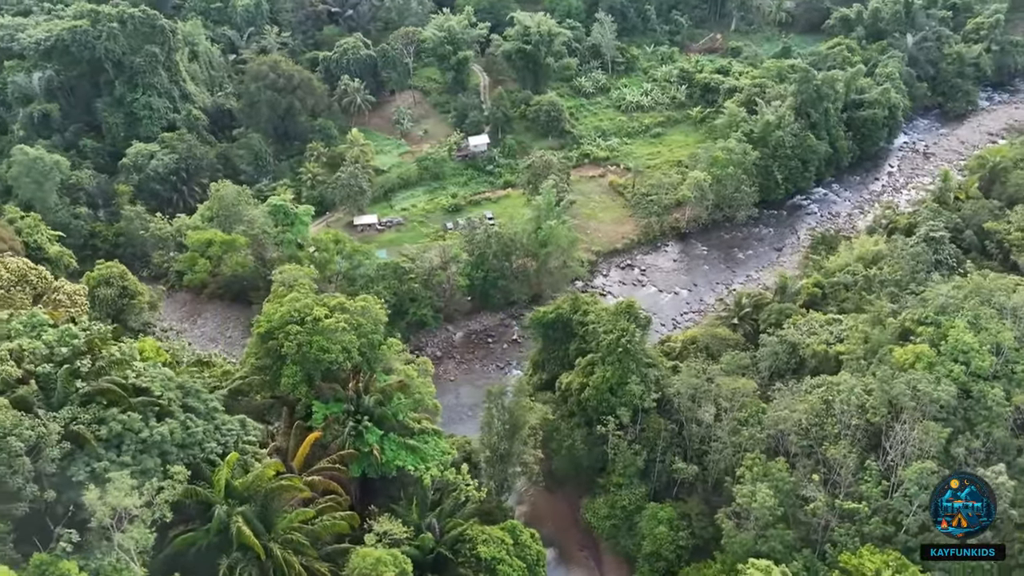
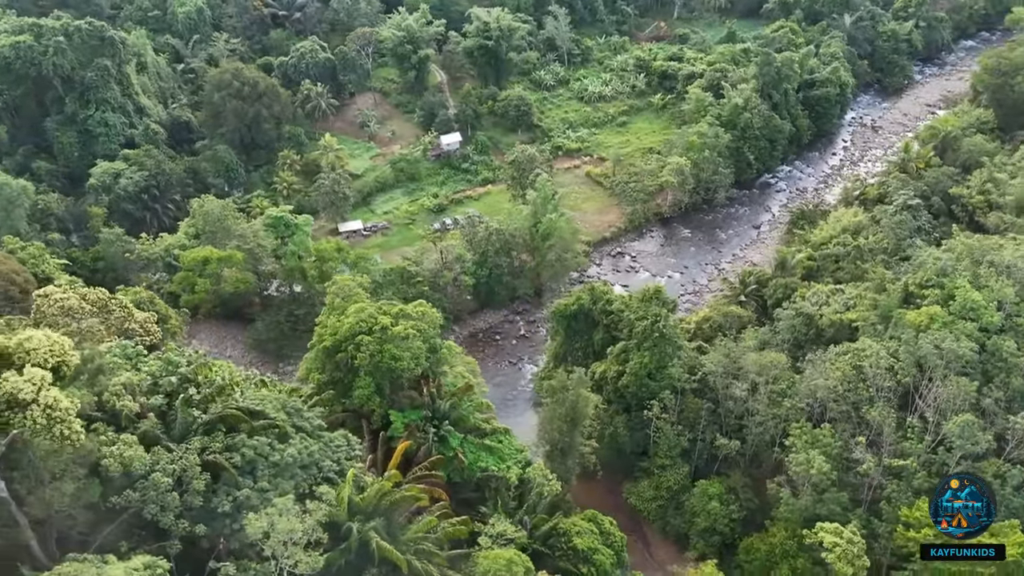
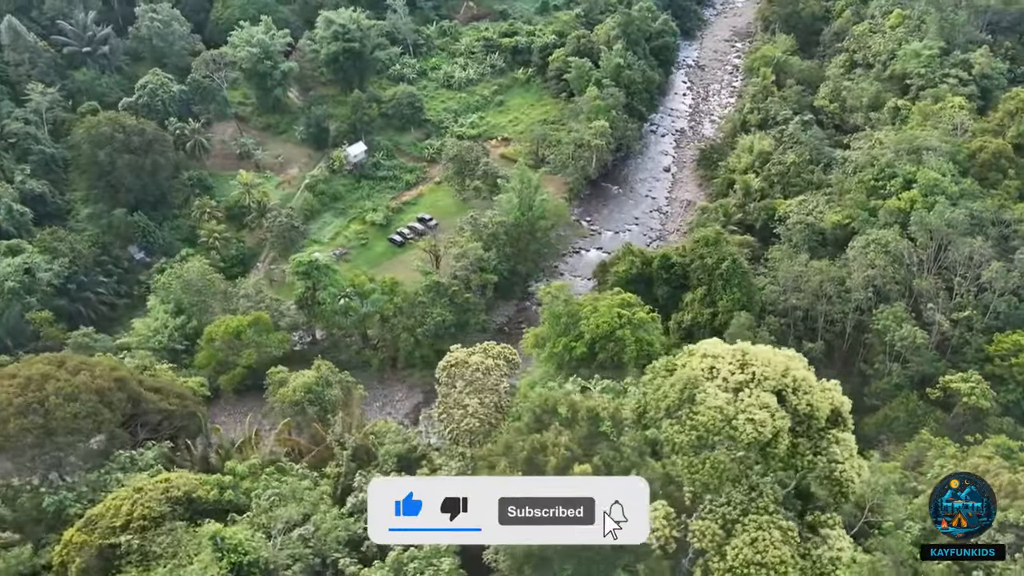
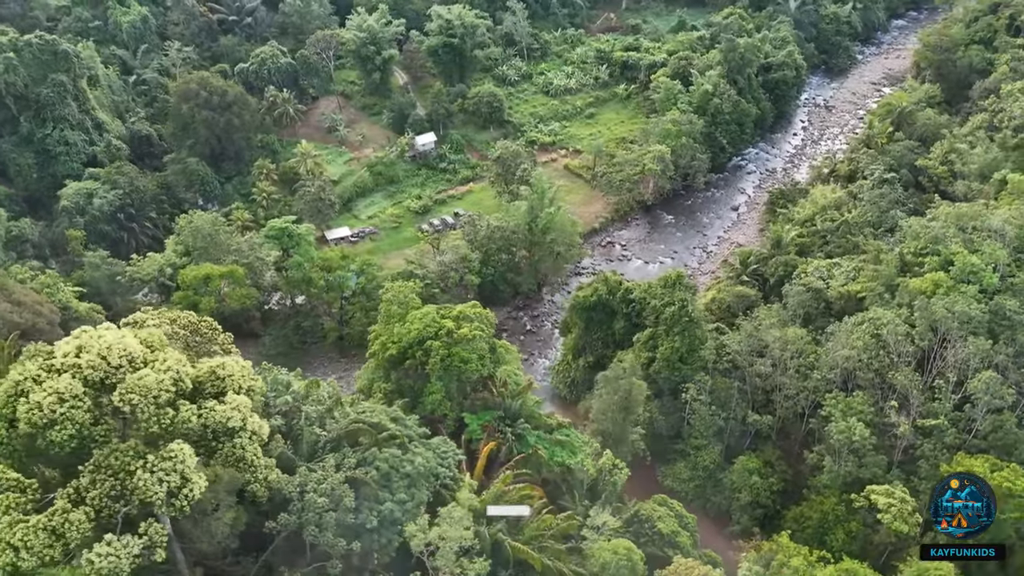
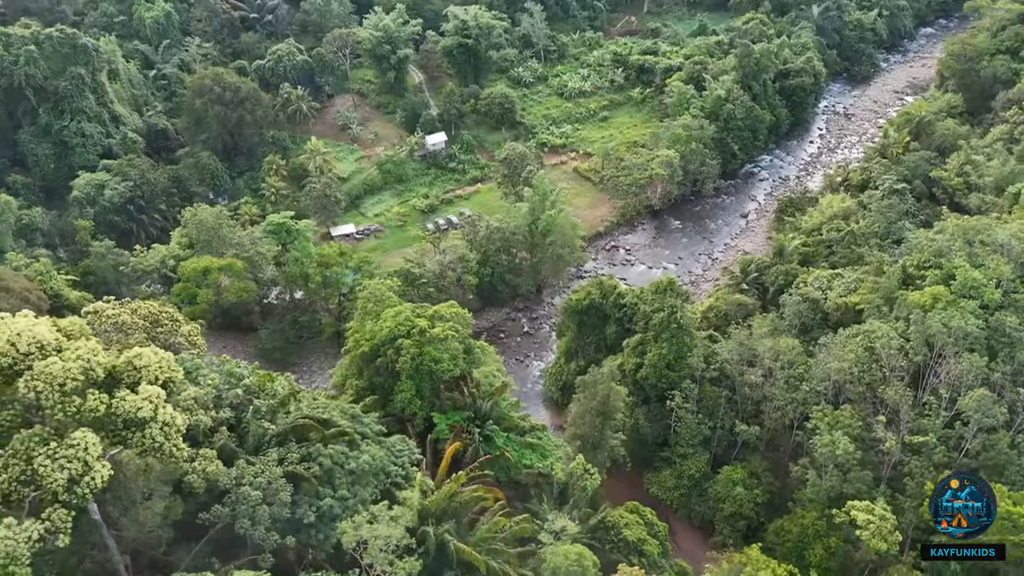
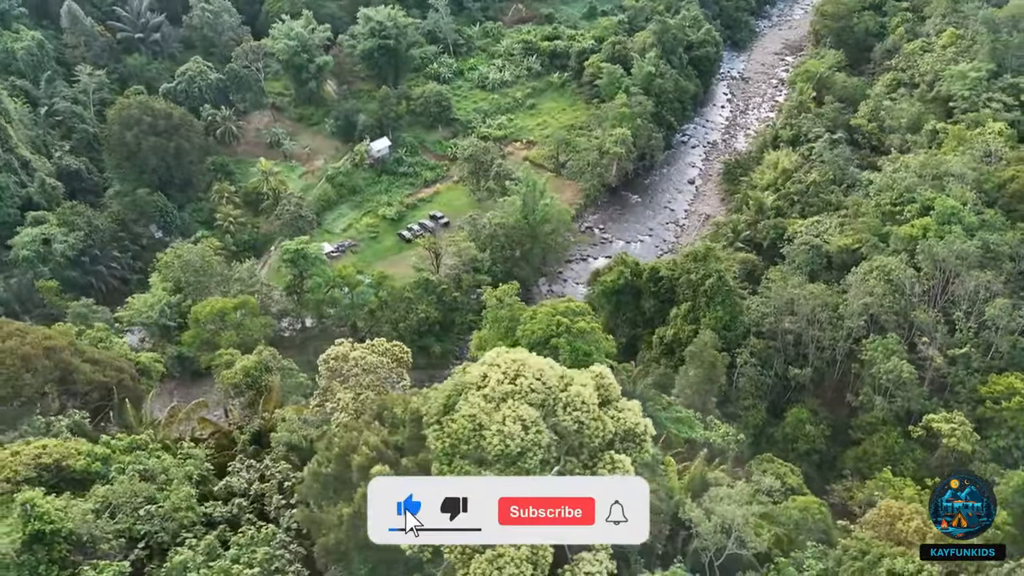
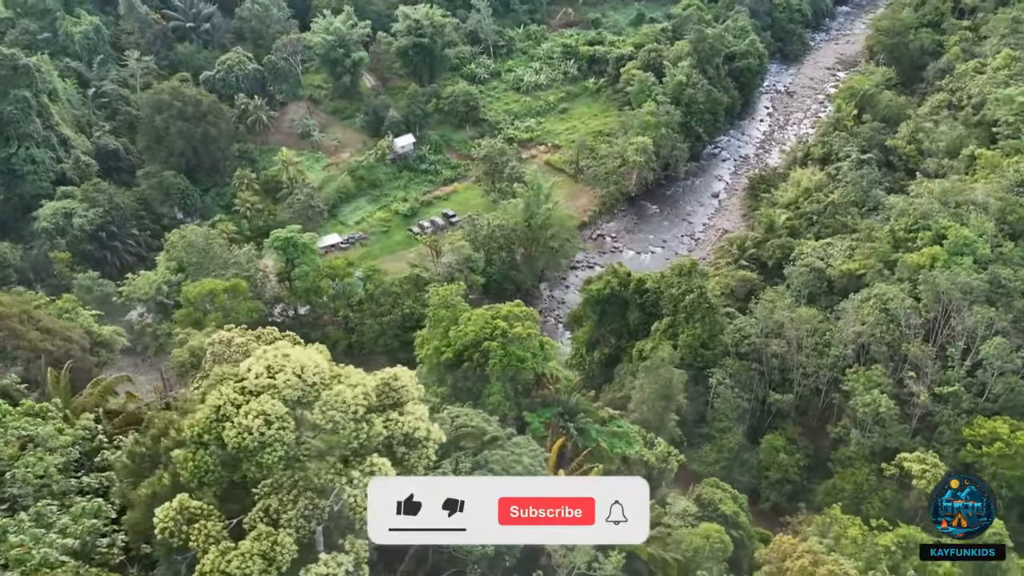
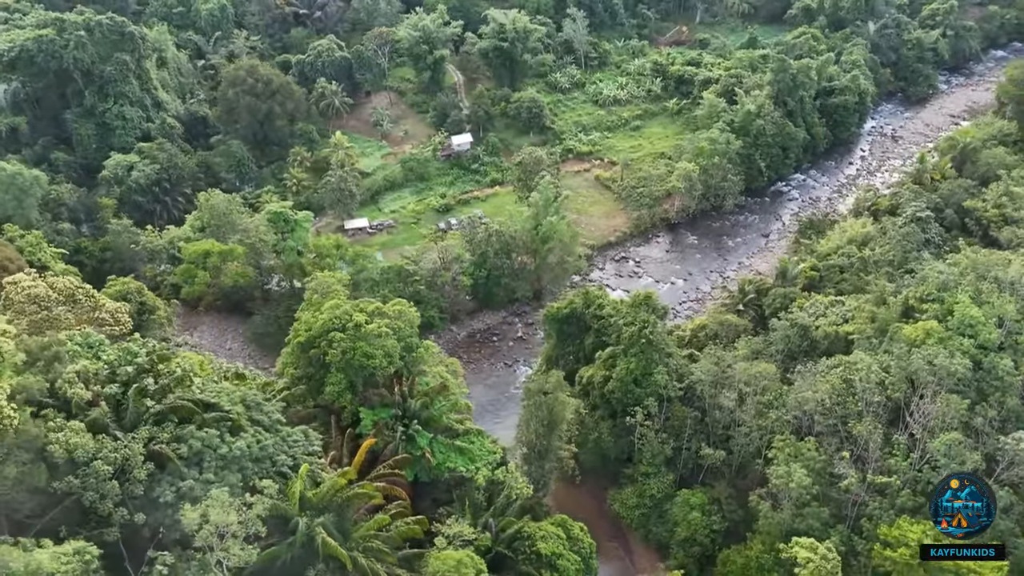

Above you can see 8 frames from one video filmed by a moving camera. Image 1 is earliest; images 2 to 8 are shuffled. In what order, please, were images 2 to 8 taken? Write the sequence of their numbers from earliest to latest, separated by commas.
8, 2, 5, 4, 7, 6, 3
